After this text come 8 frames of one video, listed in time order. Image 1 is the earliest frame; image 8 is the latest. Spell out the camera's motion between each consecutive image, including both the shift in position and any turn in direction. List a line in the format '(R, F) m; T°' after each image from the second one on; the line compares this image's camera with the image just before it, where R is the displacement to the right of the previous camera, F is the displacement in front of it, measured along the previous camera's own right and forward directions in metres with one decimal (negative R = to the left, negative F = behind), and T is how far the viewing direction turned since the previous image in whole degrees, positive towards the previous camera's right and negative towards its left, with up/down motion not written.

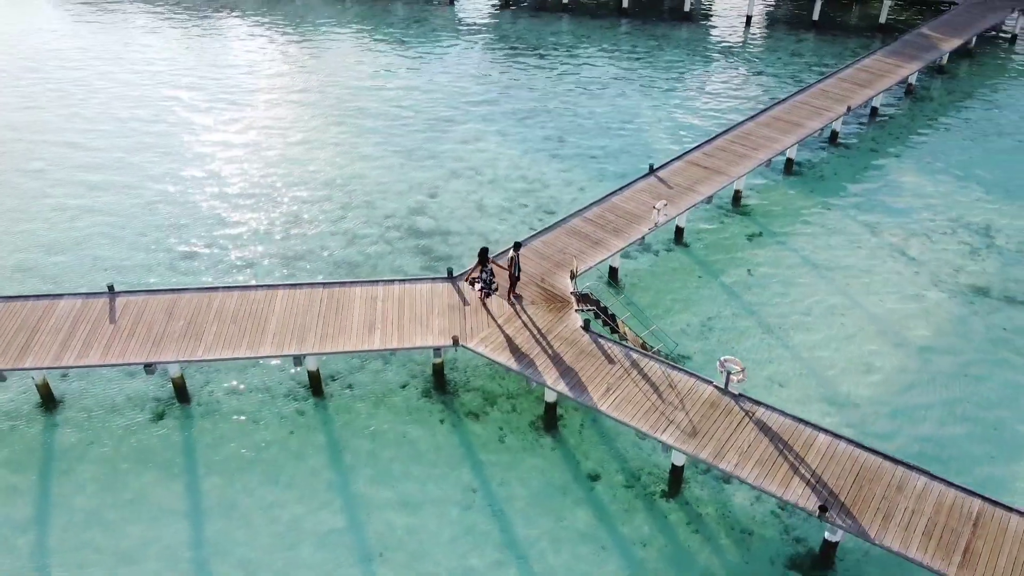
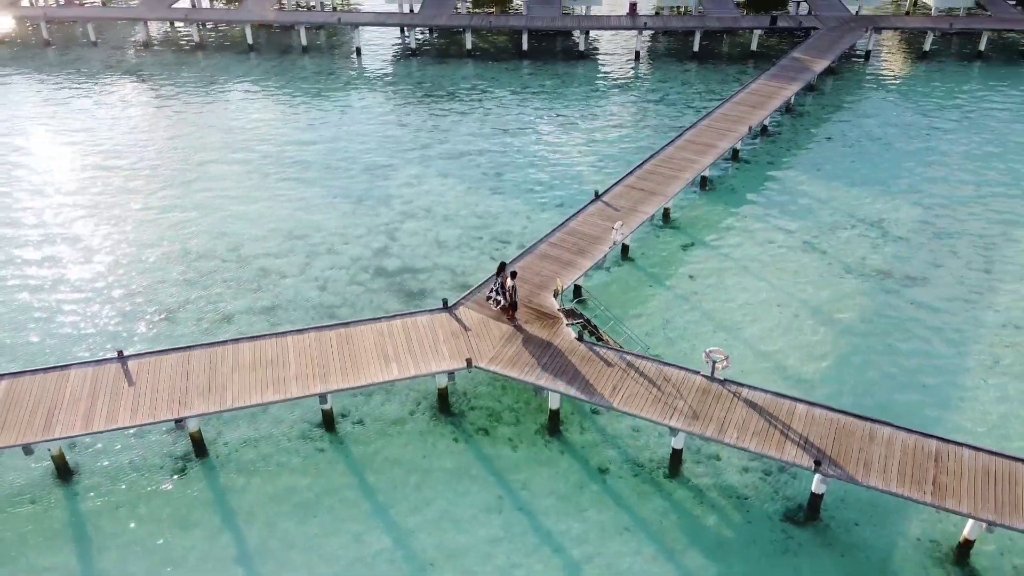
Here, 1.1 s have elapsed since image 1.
(-2.4, -1.3) m; +9°
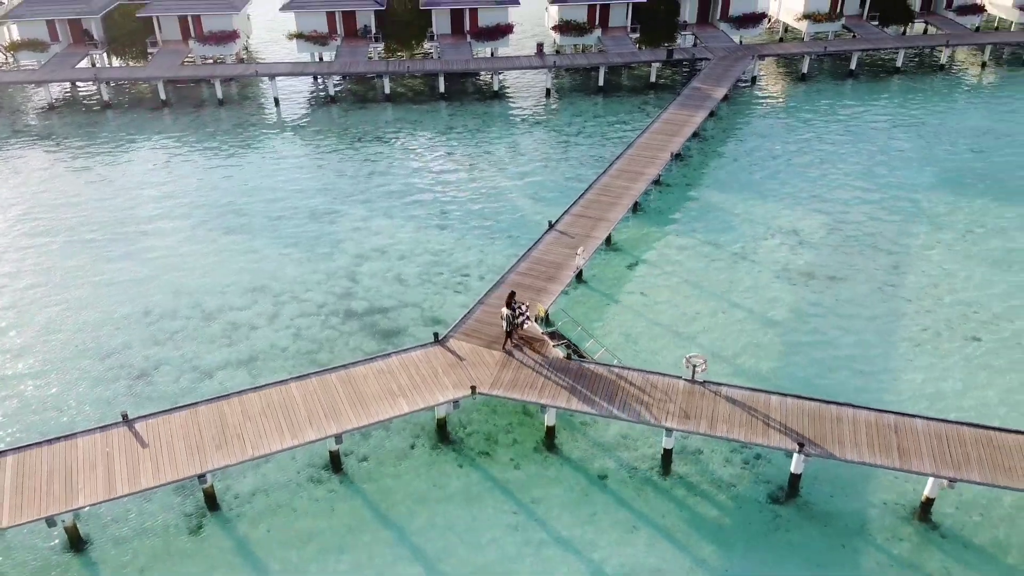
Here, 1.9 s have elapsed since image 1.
(-2.2, -1.0) m; +8°
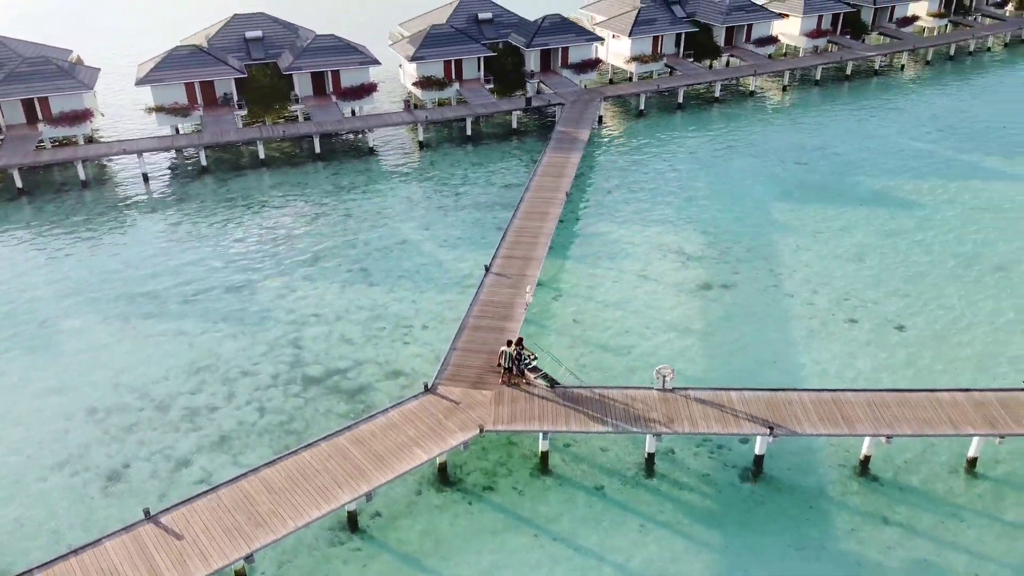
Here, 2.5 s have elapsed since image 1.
(-3.8, -1.1) m; +14°
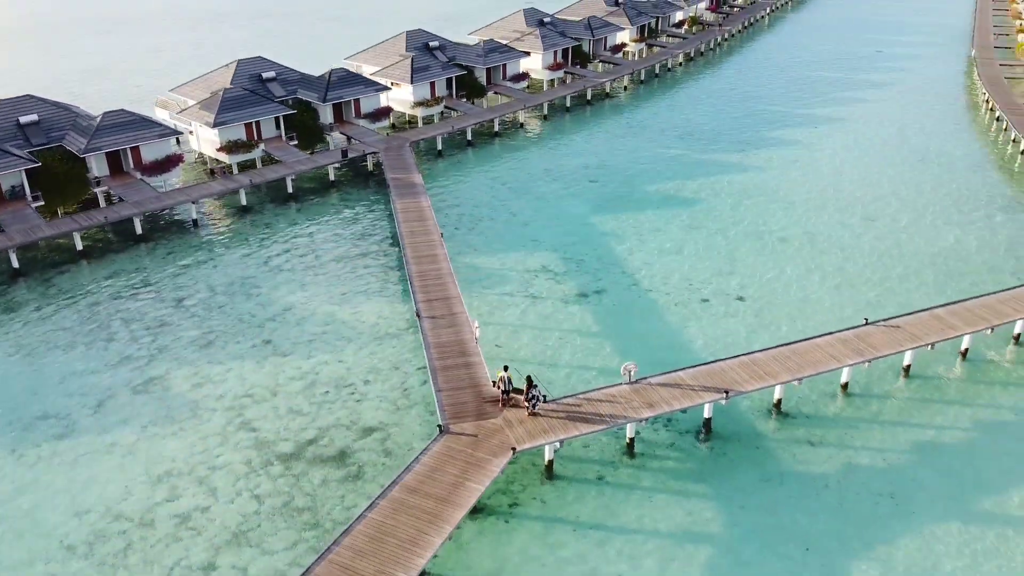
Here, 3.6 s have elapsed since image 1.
(-7.1, -0.9) m; +22°
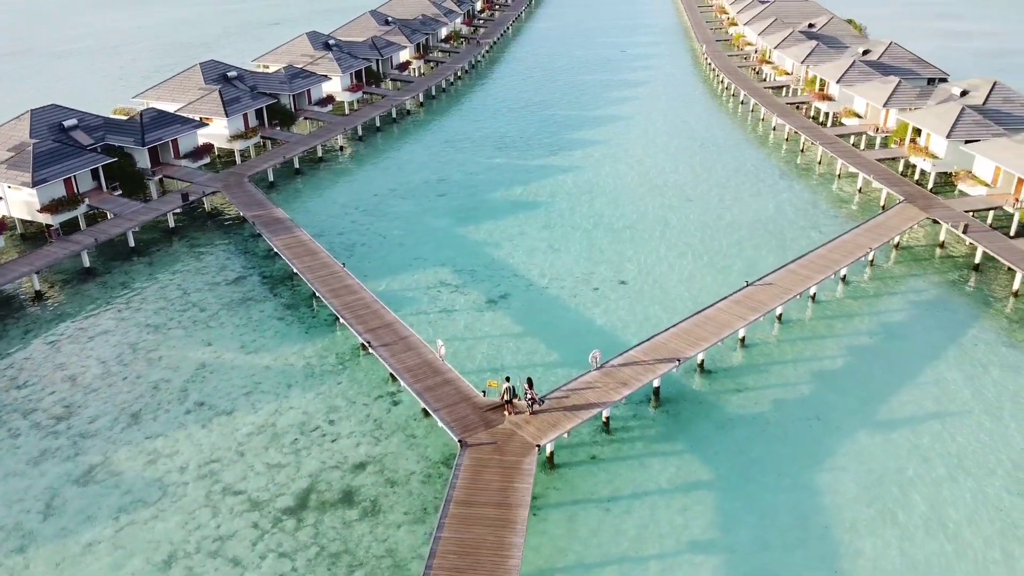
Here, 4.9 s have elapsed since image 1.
(-6.7, -0.3) m; +19°
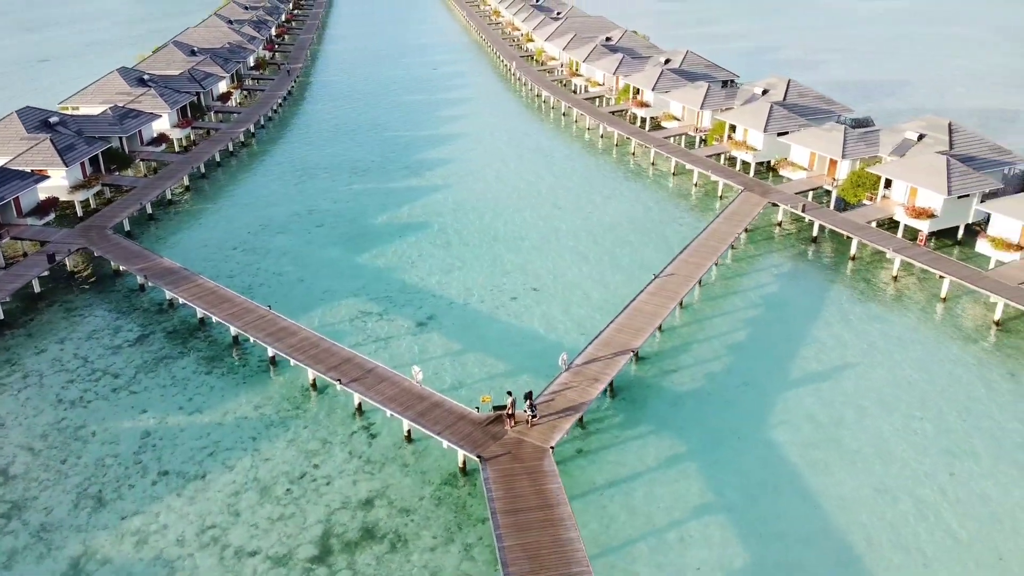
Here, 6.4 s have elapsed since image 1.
(-6.0, -0.4) m; +16°
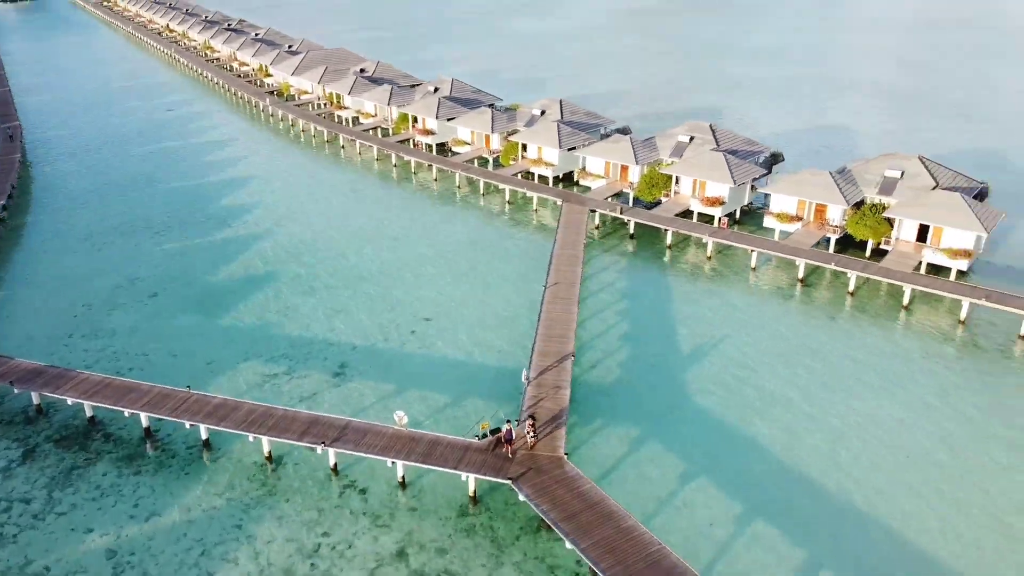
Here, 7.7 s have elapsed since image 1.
(-8.5, 0.0) m; +22°
